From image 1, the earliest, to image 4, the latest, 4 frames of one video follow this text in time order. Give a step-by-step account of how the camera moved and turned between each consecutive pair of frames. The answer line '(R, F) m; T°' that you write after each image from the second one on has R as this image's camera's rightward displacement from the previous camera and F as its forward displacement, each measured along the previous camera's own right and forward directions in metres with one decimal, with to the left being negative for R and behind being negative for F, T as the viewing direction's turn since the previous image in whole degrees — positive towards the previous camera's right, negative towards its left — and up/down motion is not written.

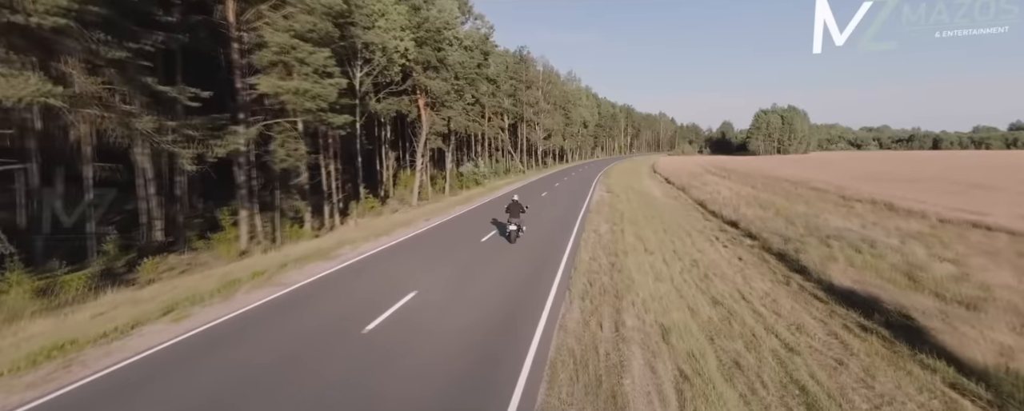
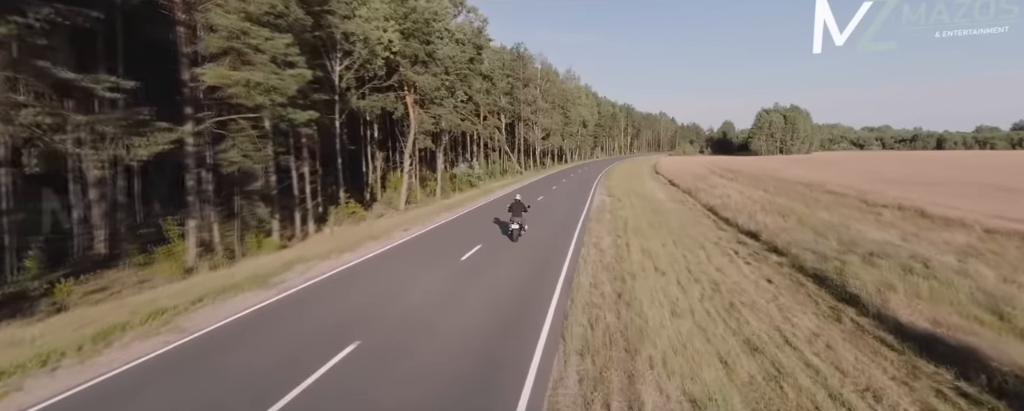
(+0.4, +2.2) m; 0°
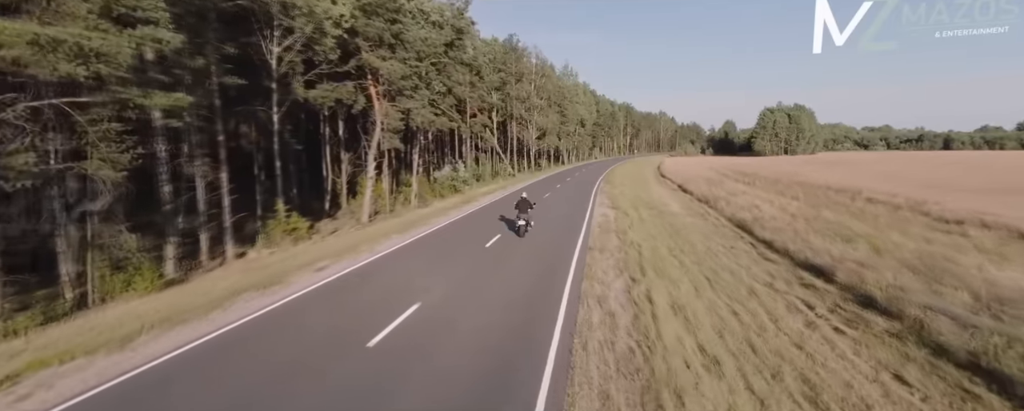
(+0.9, +4.9) m; 0°
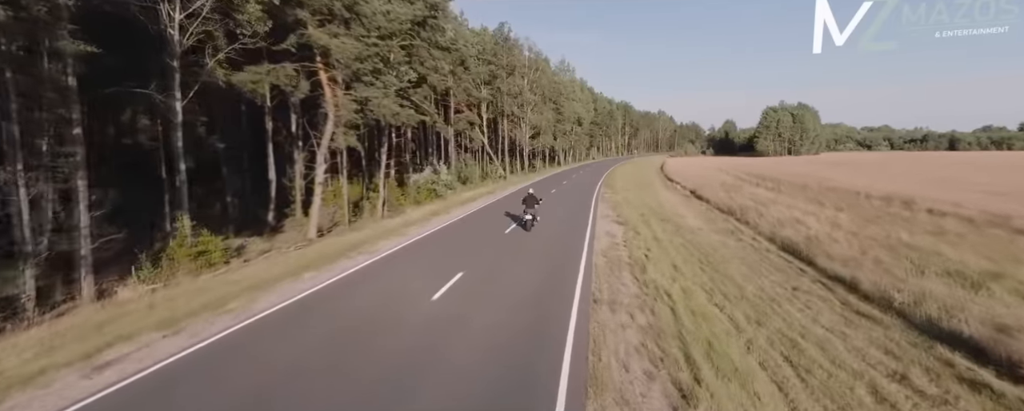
(+0.8, +4.8) m; 0°
